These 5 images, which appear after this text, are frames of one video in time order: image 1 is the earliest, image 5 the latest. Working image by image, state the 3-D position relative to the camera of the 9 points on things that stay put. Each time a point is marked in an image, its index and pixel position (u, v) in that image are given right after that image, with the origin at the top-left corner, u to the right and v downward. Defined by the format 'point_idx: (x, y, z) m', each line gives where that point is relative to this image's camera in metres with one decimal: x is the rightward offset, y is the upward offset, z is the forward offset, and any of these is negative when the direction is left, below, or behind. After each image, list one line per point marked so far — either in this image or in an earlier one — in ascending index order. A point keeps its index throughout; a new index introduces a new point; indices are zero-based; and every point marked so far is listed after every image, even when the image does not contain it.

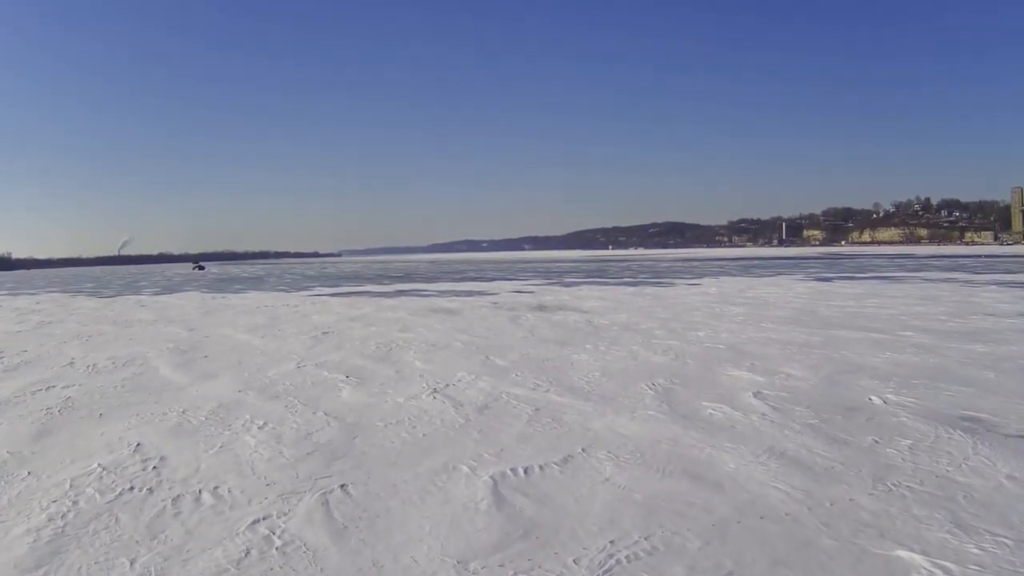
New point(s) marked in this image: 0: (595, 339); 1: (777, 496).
0: (+0.9, -0.7, +9.6) m
1: (+1.3, -1.0, +3.8) m
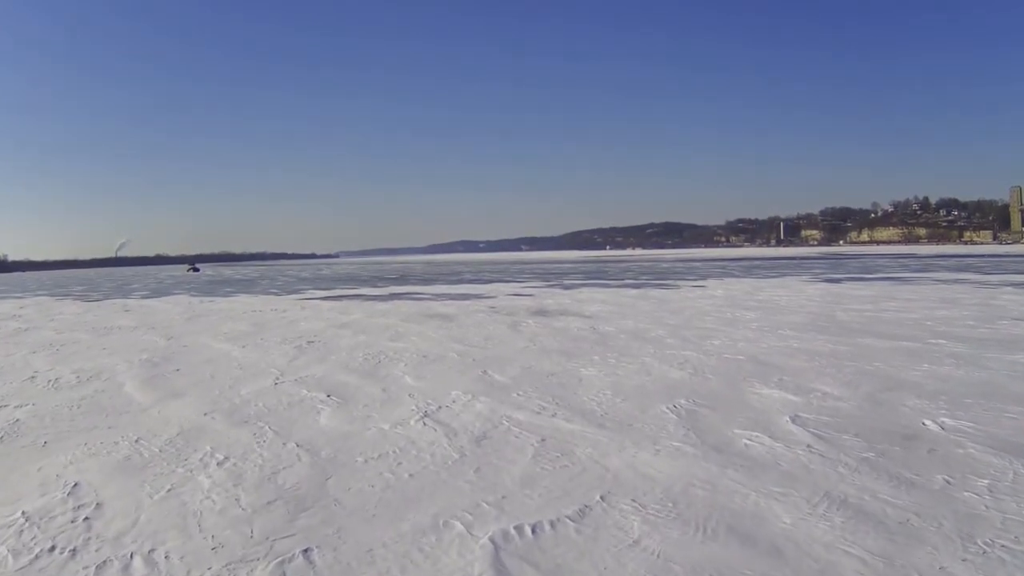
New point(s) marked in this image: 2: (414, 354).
0: (+0.9, -0.7, +8.9) m
1: (+1.3, -1.1, +3.0) m
2: (-1.4, -0.9, +10.5) m
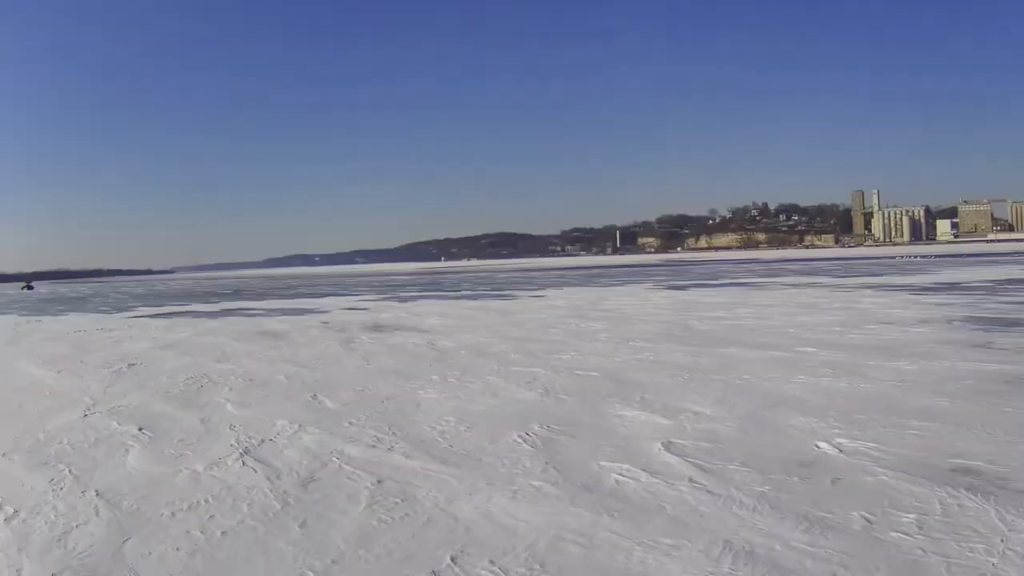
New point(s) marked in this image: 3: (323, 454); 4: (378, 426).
0: (-0.7, -0.8, +7.9) m
1: (+0.8, -1.1, +2.1) m
2: (-3.2, -1.1, +9.1) m
3: (-1.2, -1.1, +5.0) m
4: (-1.0, -1.0, +5.6) m
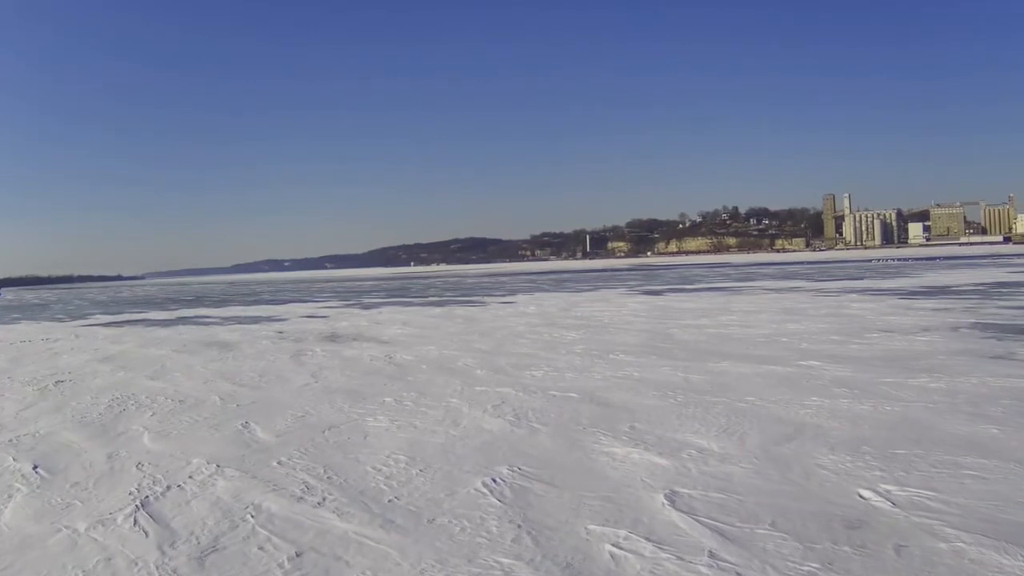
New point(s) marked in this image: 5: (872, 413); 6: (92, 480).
0: (-1.0, -0.9, +6.8) m
1: (+0.7, -1.1, +1.2) m
2: (-3.5, -1.2, +8.0) m
3: (-1.4, -1.1, +3.9) m
4: (-1.2, -1.1, +4.5) m
5: (+2.3, -0.8, +5.0) m
6: (-2.8, -1.3, +5.2) m
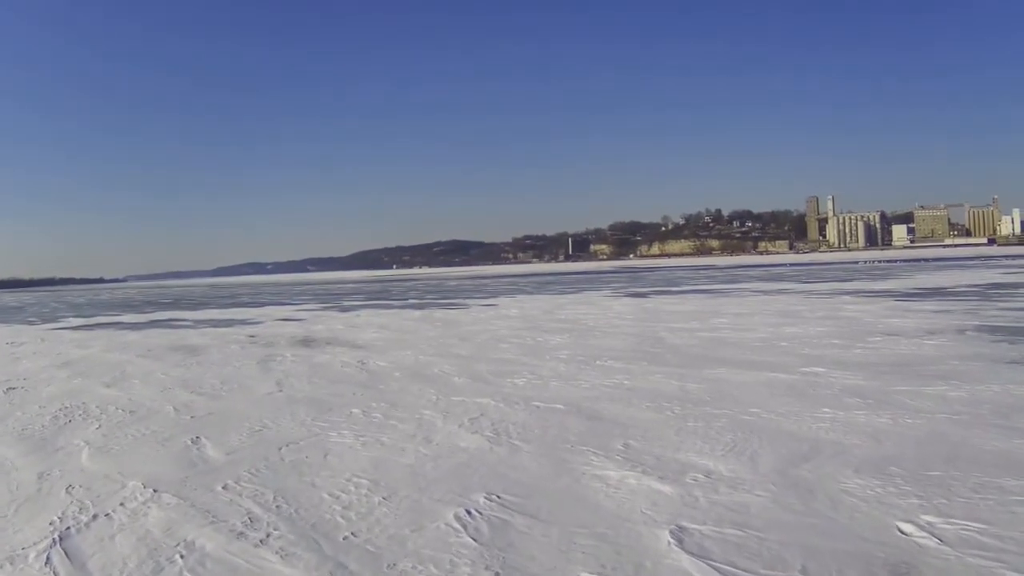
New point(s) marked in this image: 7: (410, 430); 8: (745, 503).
0: (-1.1, -0.9, +6.2) m
1: (+0.7, -1.1, +0.6) m
2: (-3.7, -1.2, +7.3) m
3: (-1.5, -1.1, +3.4) m
4: (-1.3, -1.0, +3.9) m
5: (+2.2, -0.8, +4.5) m
6: (-2.9, -1.3, +4.6) m
7: (-0.7, -0.9, +5.0) m
8: (+1.0, -0.9, +3.3) m
